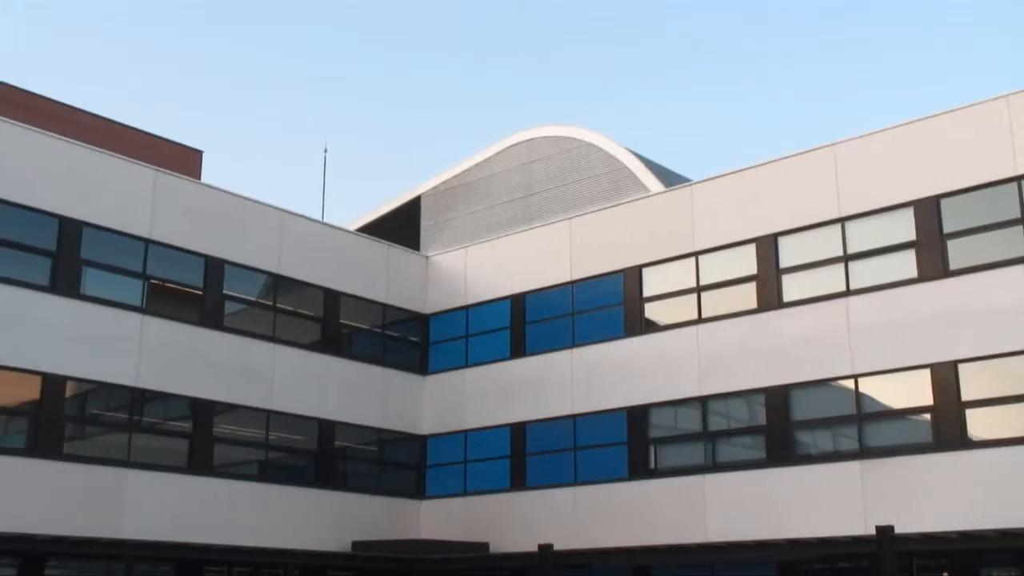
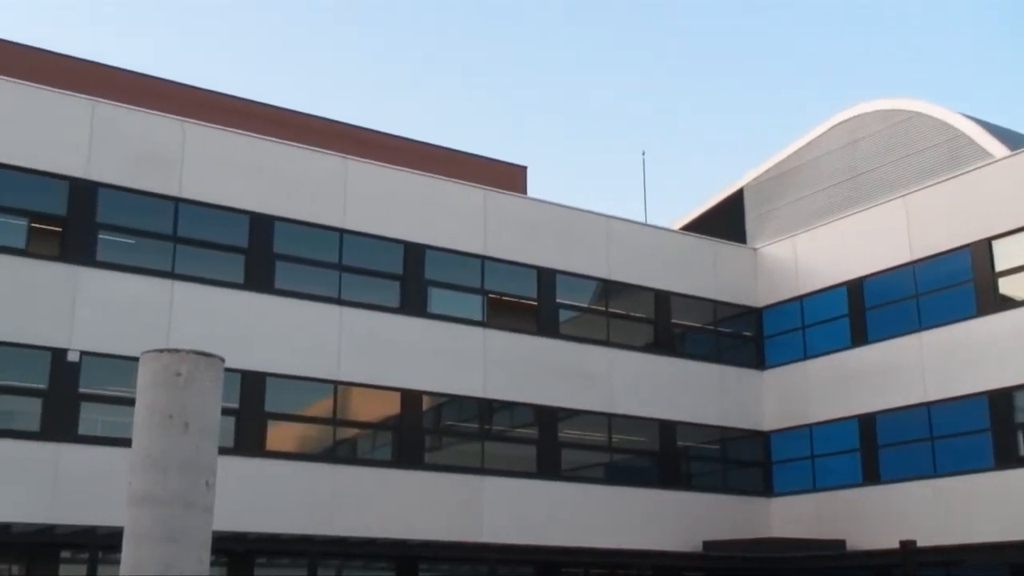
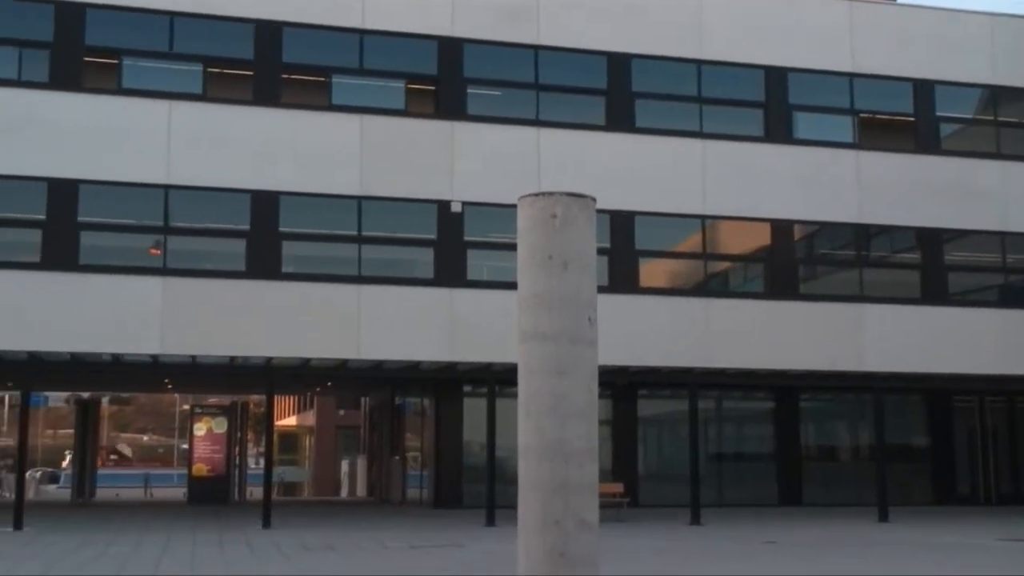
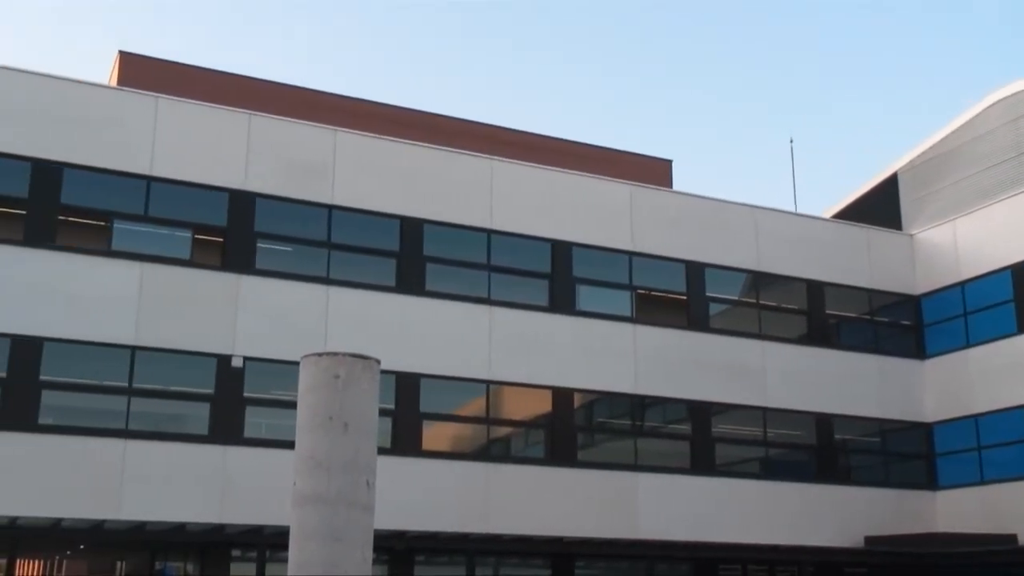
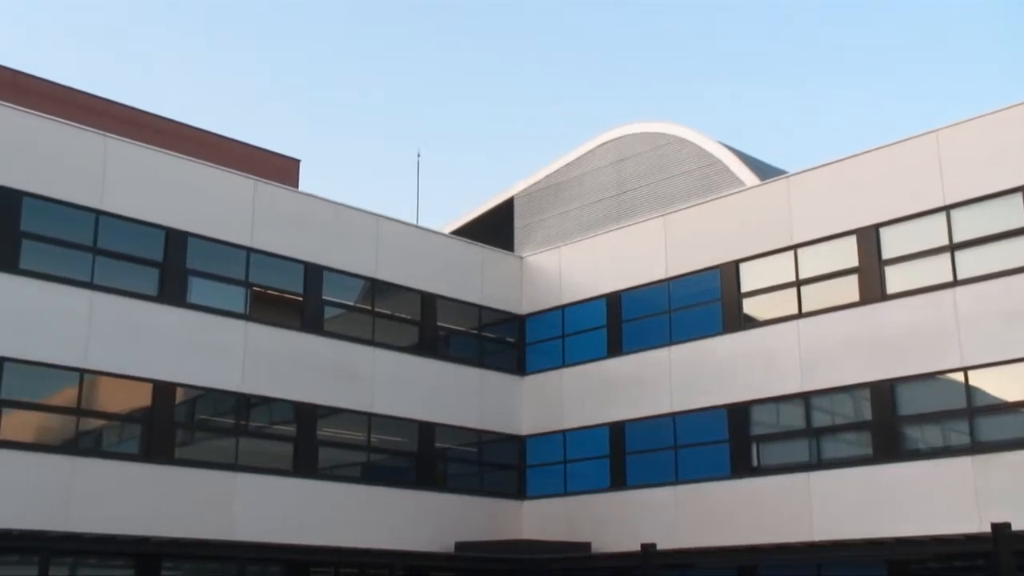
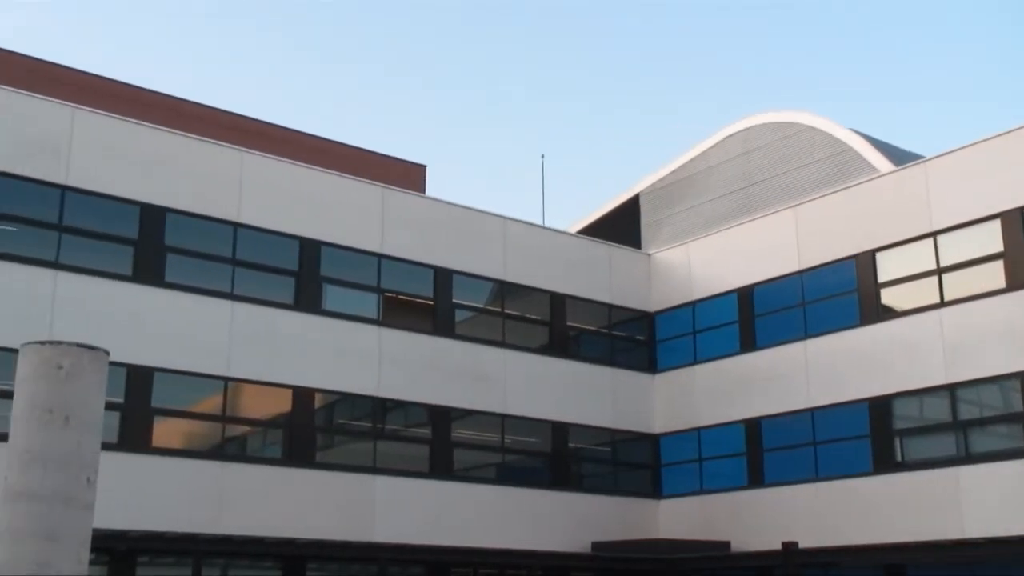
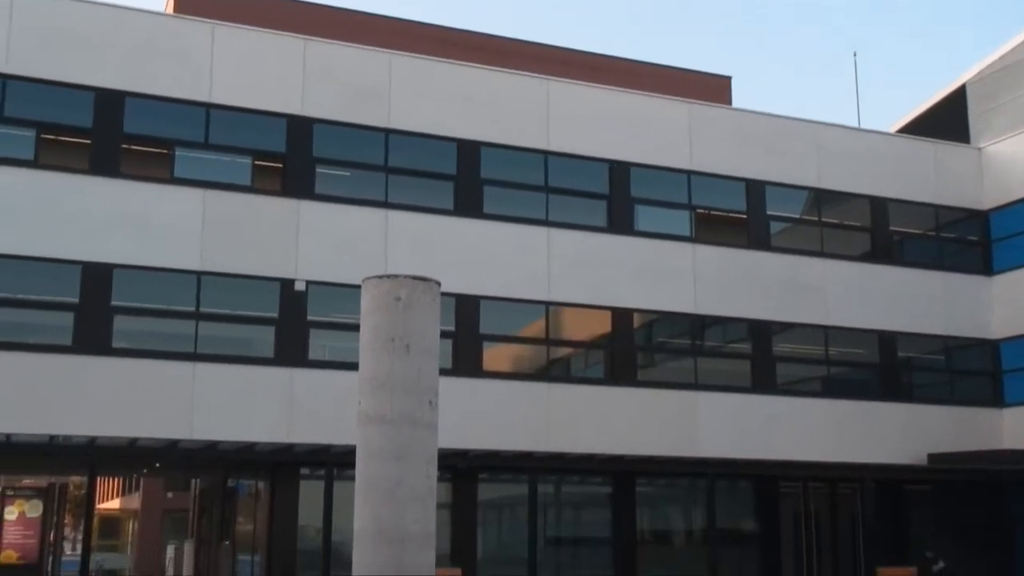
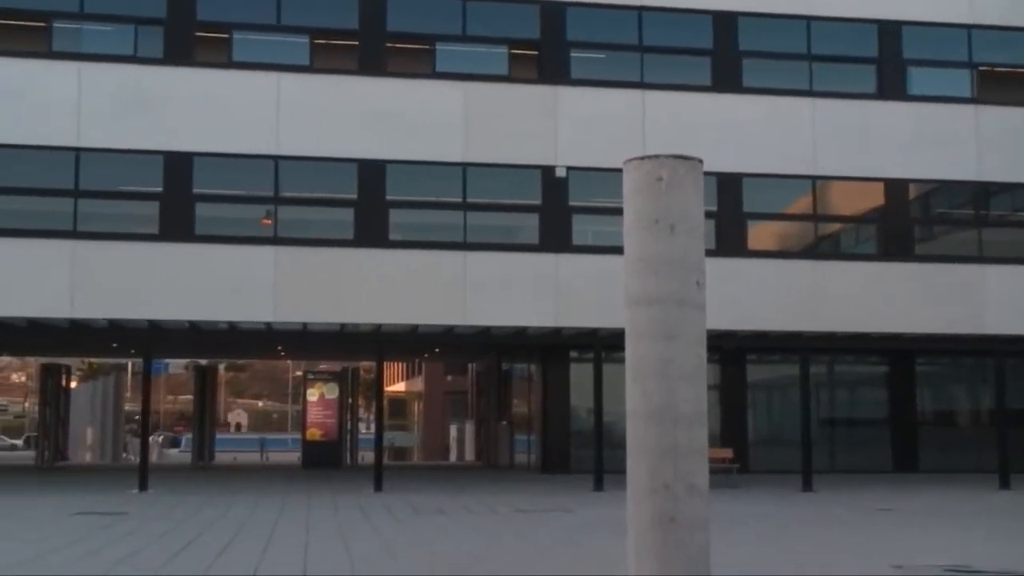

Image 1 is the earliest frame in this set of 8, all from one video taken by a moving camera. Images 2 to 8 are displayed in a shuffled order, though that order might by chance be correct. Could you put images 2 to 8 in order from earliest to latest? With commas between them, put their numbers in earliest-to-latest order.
5, 6, 2, 4, 7, 3, 8
